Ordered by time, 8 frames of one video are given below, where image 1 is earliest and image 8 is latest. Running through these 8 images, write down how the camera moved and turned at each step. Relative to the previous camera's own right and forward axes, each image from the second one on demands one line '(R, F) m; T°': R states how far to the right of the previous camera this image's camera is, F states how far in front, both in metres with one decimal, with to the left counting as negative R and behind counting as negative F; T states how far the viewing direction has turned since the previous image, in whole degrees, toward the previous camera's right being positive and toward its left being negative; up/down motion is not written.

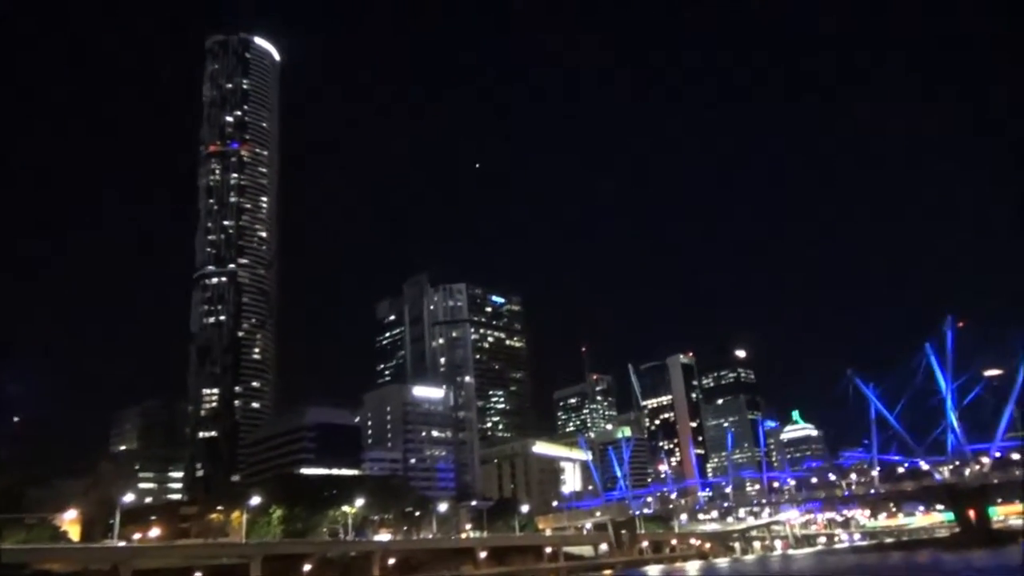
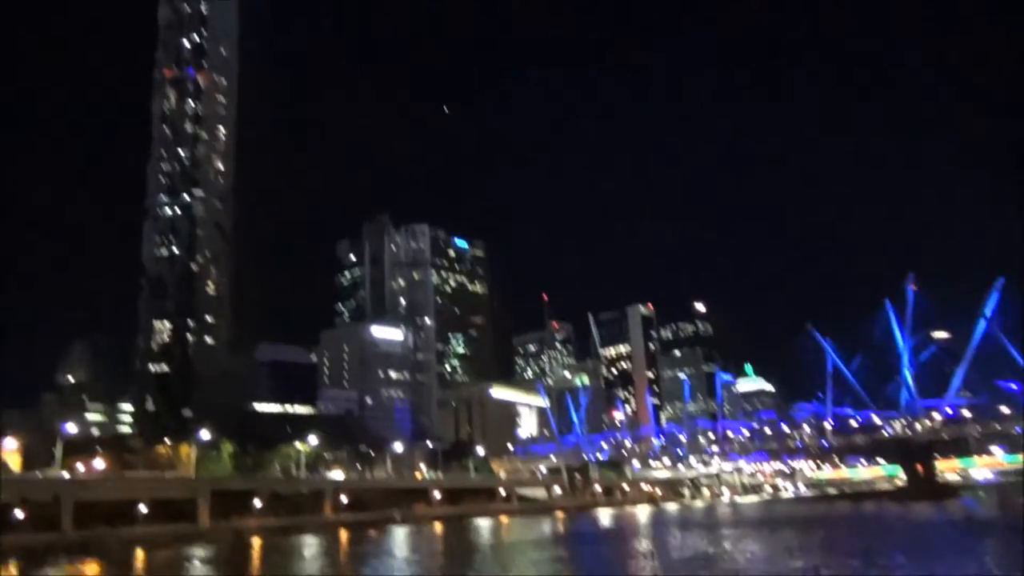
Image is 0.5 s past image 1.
(+0.1, +1.3) m; +3°
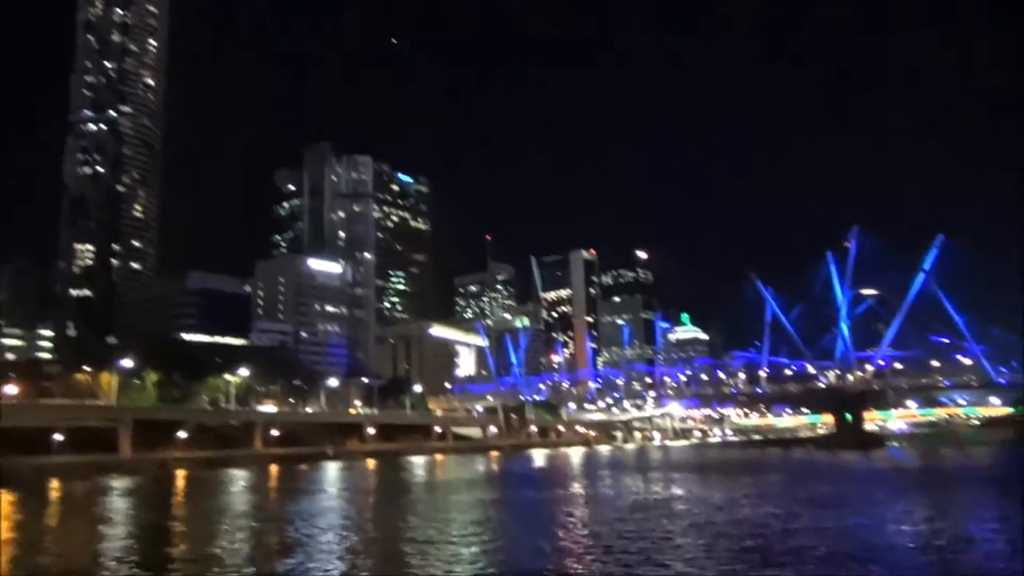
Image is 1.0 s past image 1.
(-0.1, +1.7) m; +4°
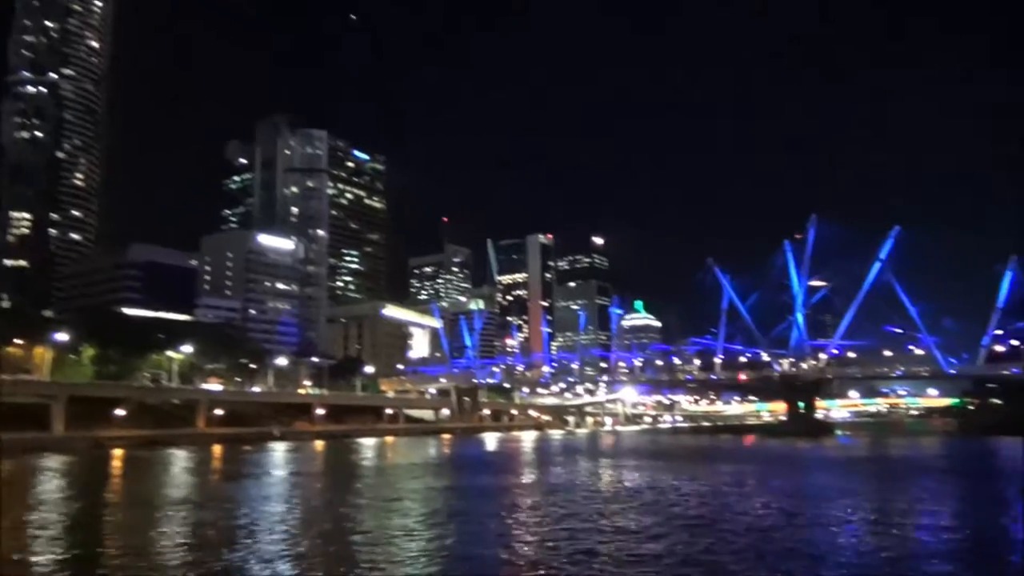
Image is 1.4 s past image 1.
(-0.1, +1.3) m; +3°
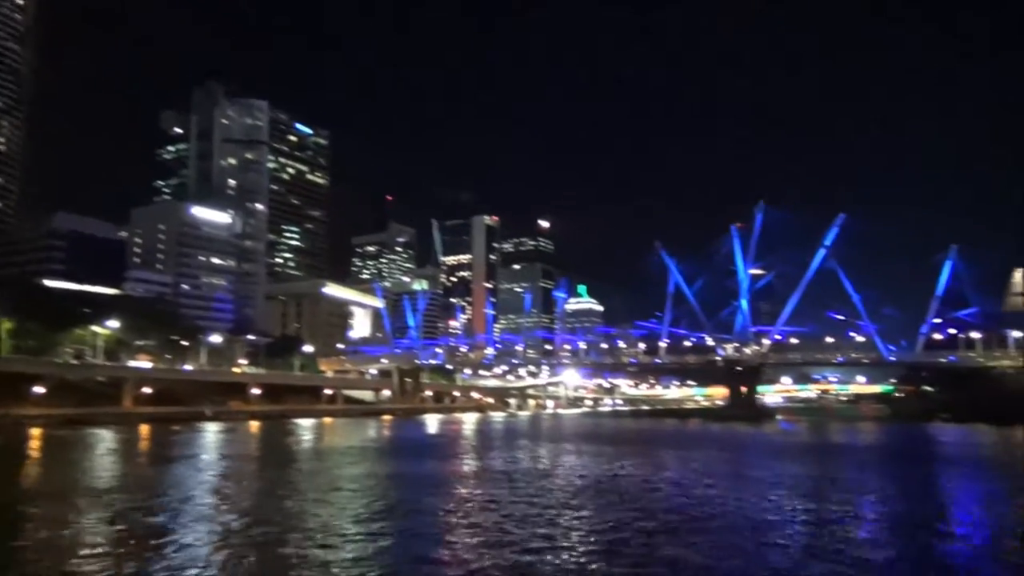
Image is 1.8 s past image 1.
(-0.2, +1.3) m; +4°
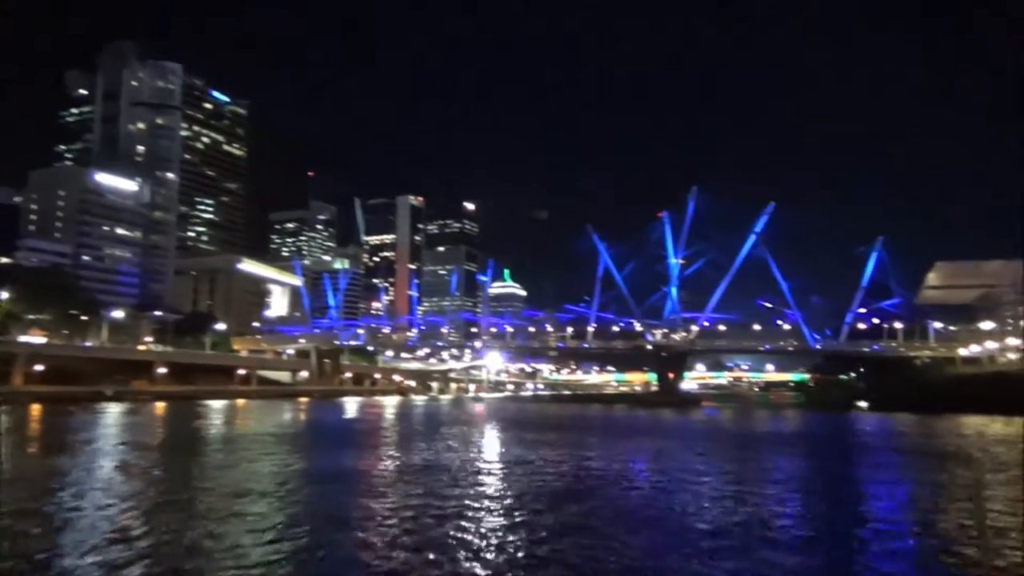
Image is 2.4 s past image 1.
(-0.4, +1.9) m; +6°
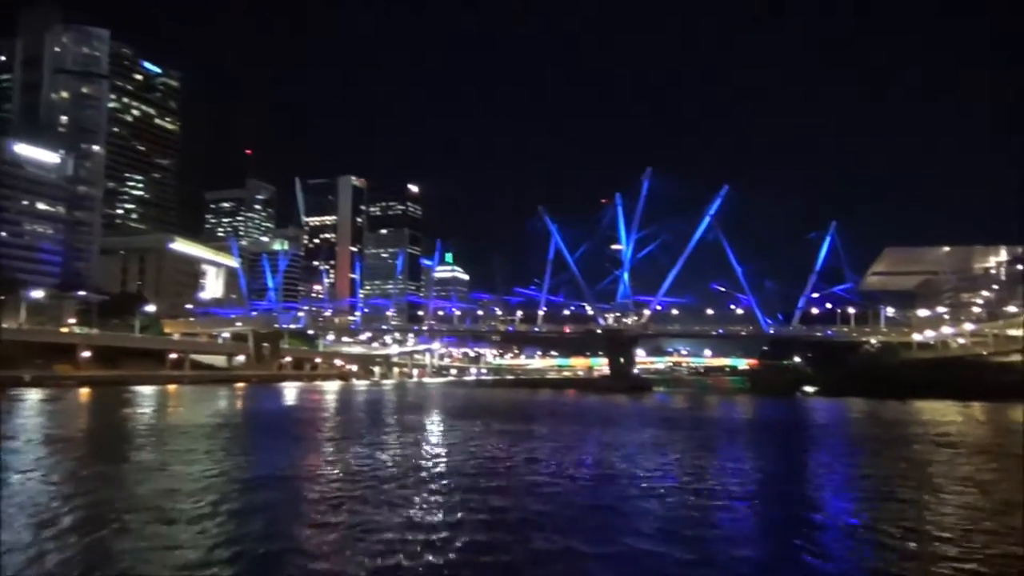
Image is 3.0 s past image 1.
(-0.6, +1.9) m; +4°
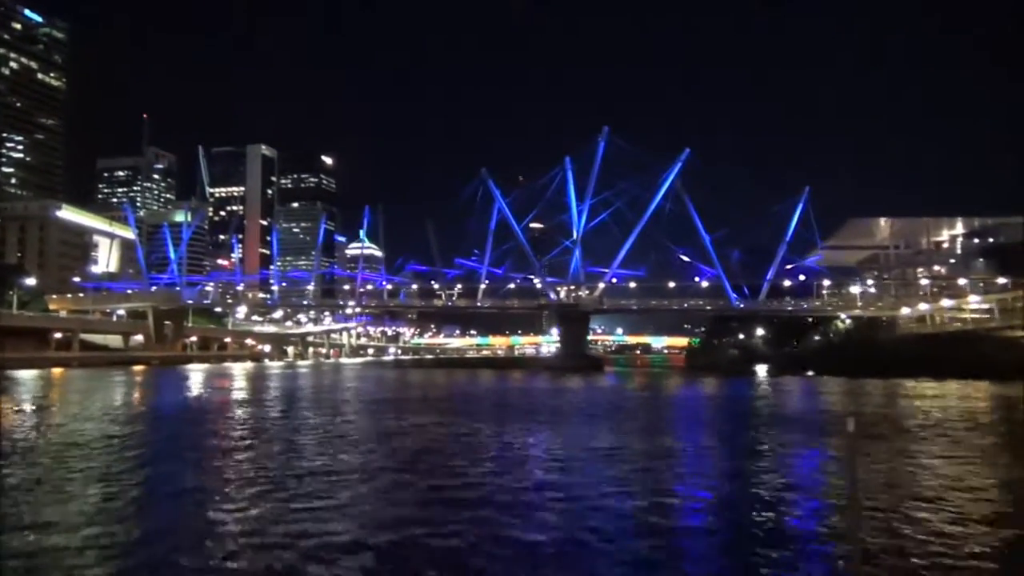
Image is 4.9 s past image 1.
(-2.0, +5.7) m; +6°
